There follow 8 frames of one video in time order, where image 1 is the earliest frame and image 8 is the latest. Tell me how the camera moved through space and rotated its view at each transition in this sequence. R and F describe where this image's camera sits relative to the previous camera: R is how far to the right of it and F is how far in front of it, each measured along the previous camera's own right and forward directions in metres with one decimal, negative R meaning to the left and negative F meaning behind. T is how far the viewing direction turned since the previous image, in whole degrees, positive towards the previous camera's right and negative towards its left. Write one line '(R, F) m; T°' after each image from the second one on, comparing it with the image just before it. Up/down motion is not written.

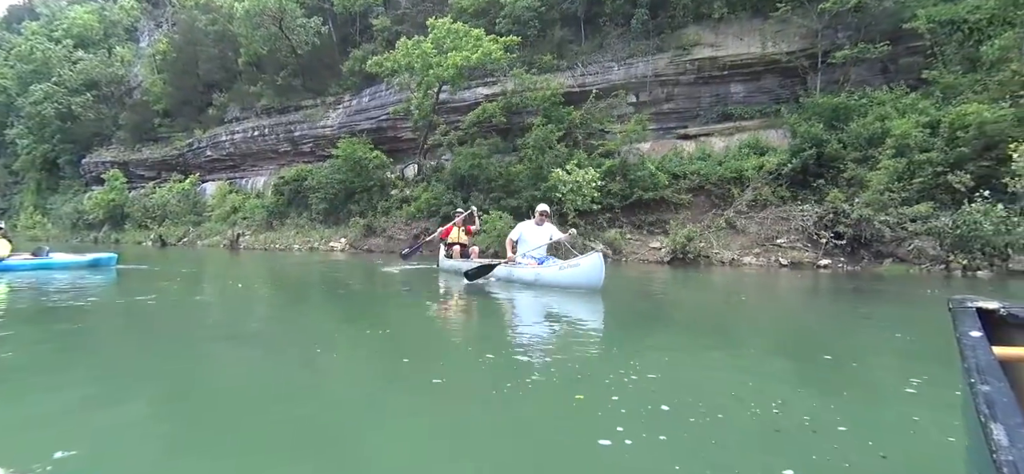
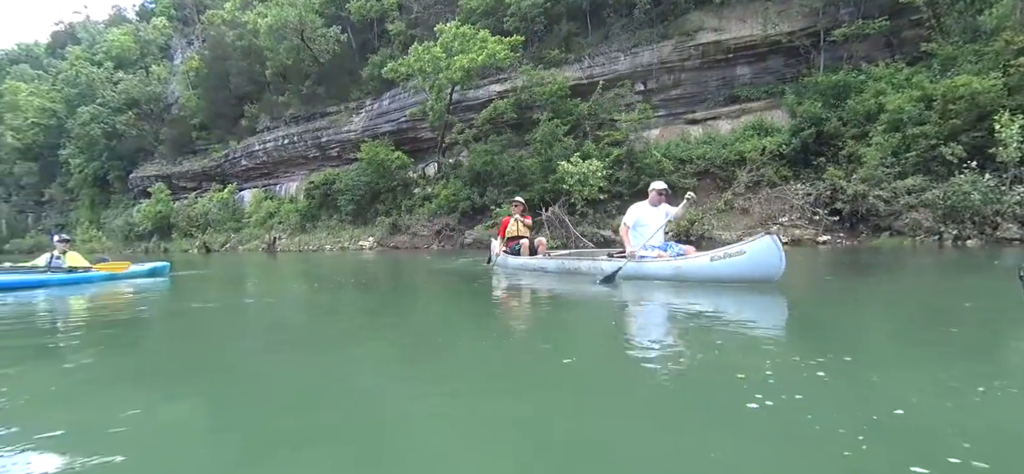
(+0.4, -0.6) m; -4°
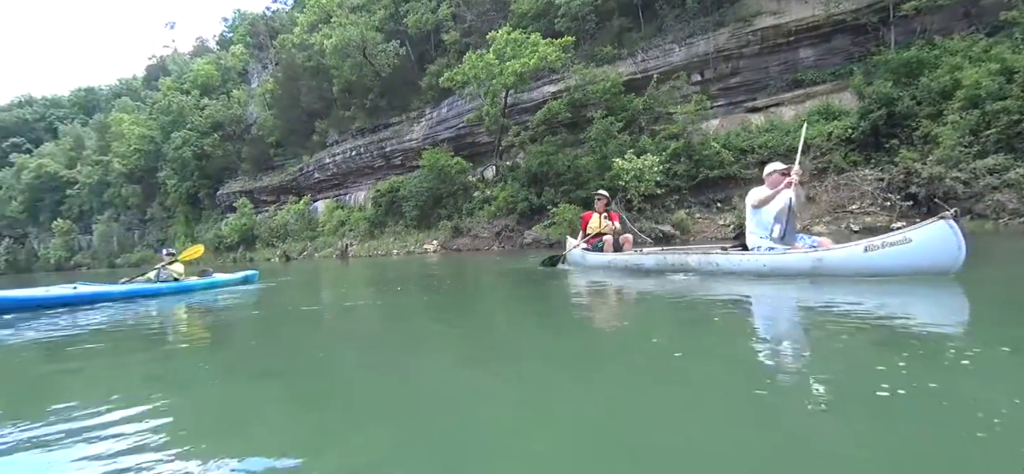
(+0.1, -0.3) m; -7°
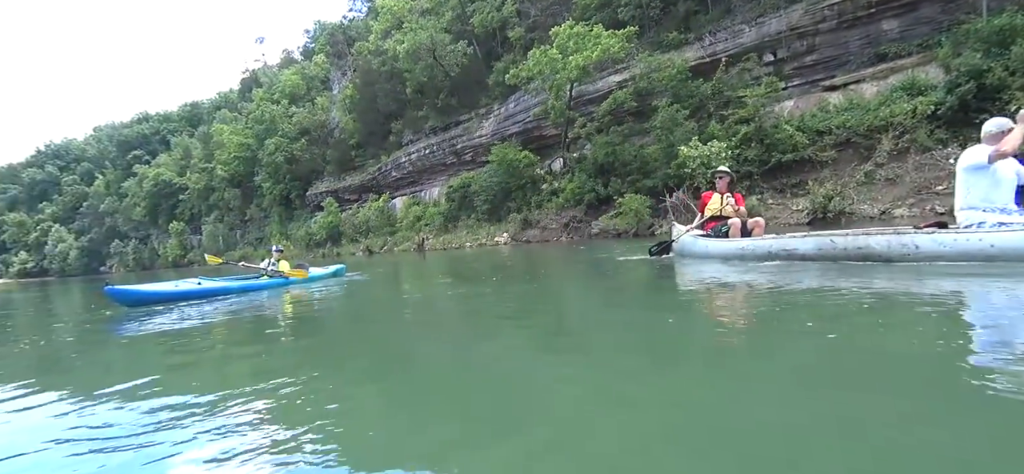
(+0.1, -0.5) m; -8°
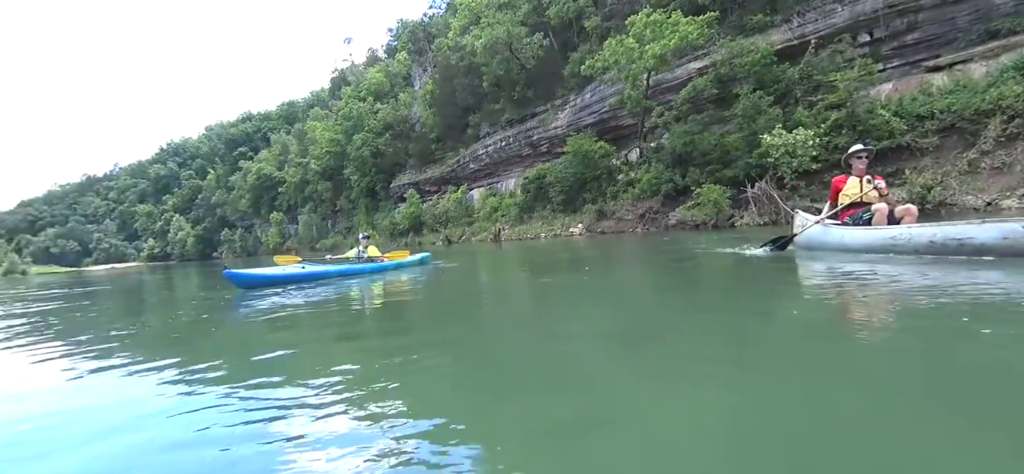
(0.0, -0.3) m; -8°
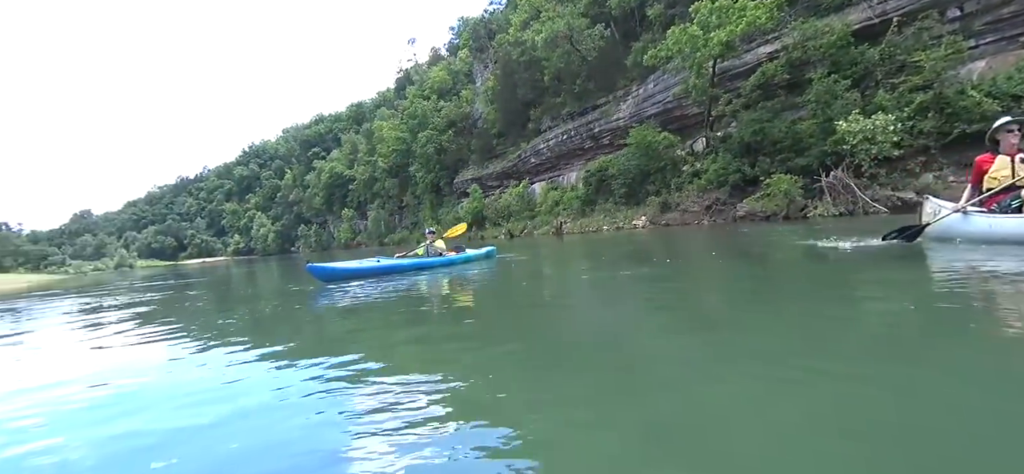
(0.0, -0.3) m; -7°
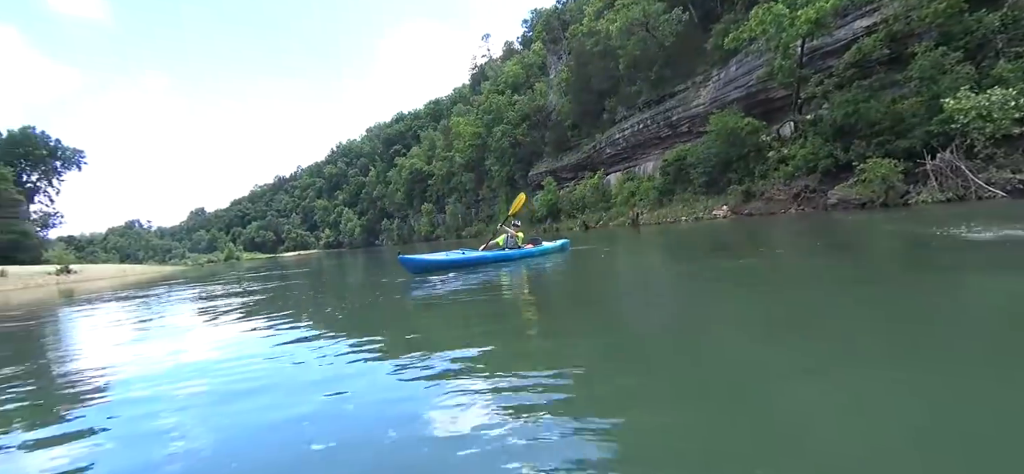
(0.0, -0.2) m; -8°
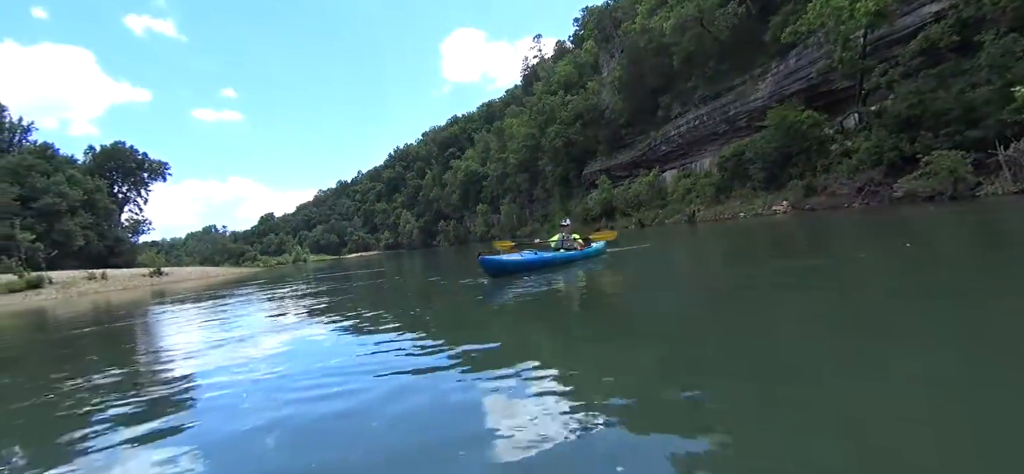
(-0.1, -0.7) m; -6°
